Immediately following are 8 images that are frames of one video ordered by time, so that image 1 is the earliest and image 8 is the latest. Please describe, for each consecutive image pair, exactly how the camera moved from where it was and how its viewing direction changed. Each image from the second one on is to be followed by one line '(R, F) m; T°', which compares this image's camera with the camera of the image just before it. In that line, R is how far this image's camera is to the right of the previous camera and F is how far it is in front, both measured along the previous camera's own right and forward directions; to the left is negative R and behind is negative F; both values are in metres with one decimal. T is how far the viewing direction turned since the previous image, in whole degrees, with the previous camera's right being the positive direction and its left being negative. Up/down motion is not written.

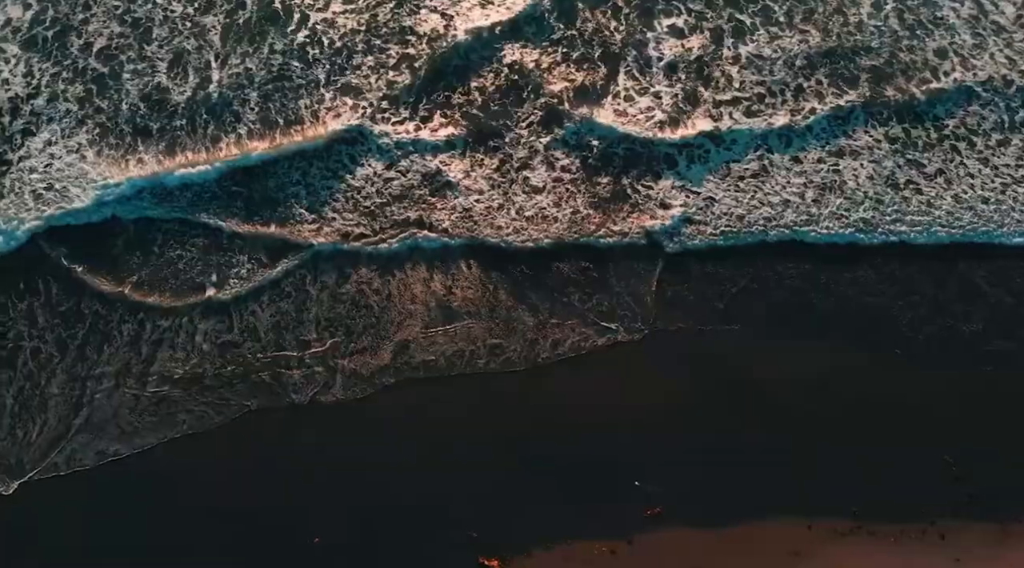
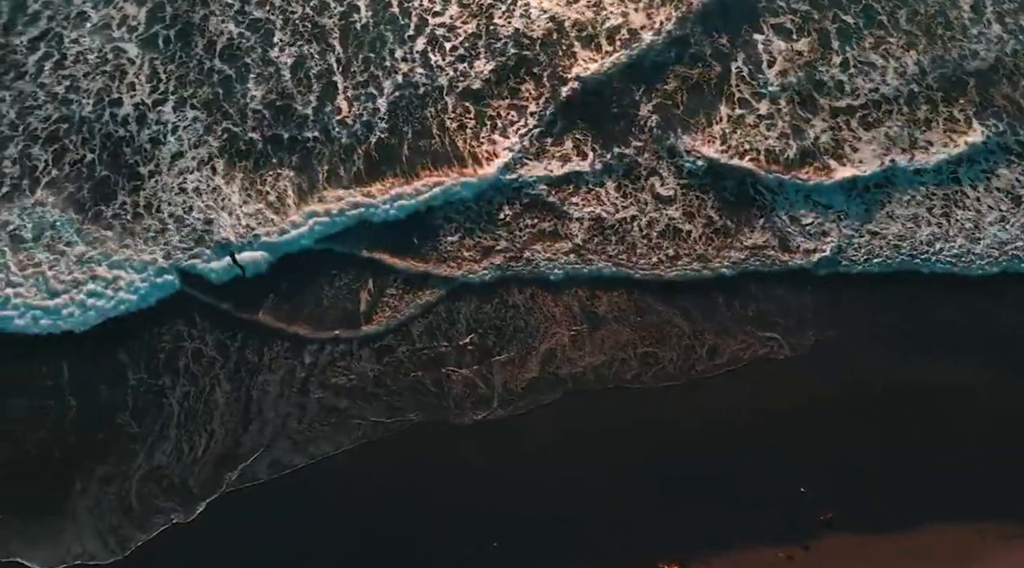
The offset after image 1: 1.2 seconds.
(-1.3, +0.2) m; +1°
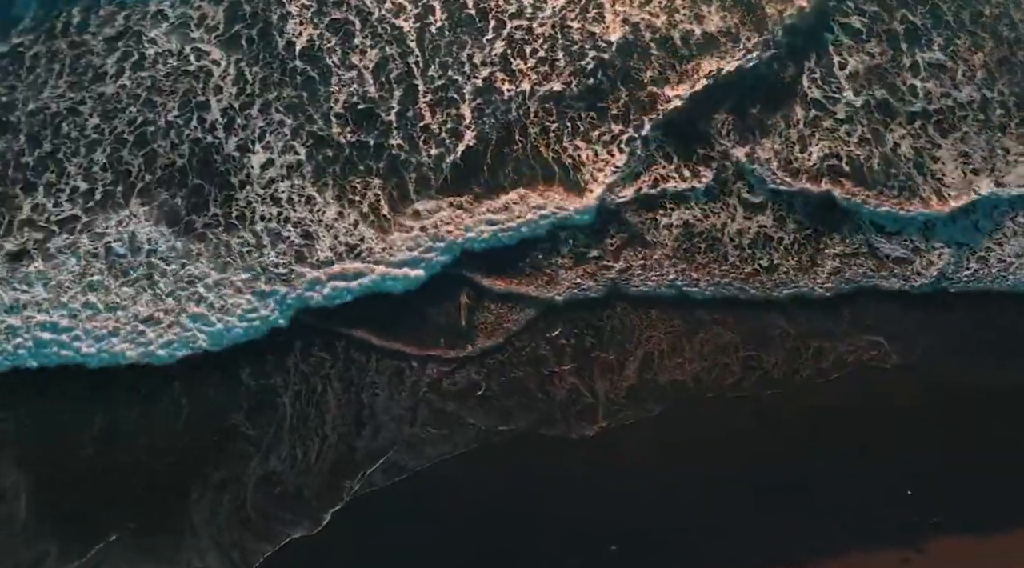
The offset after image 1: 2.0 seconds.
(-0.9, +0.1) m; +1°
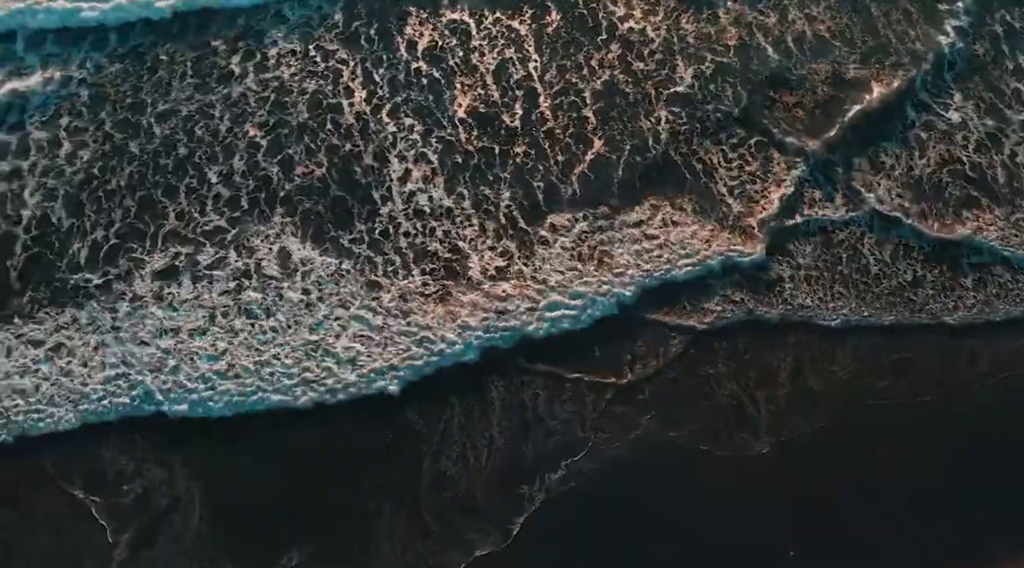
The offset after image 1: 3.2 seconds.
(-1.3, +0.1) m; +1°
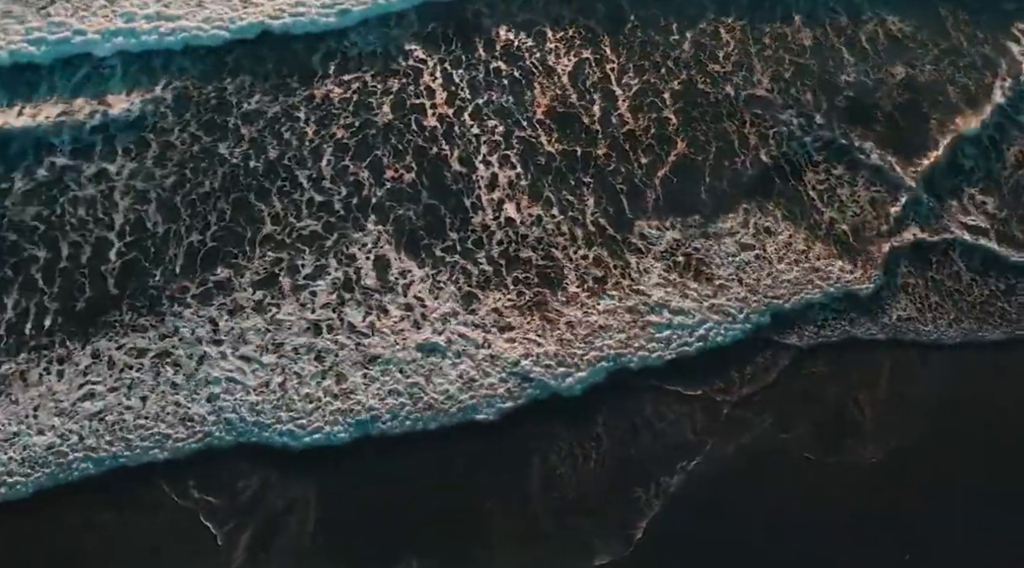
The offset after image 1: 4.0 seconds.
(-0.8, +0.1) m; +1°
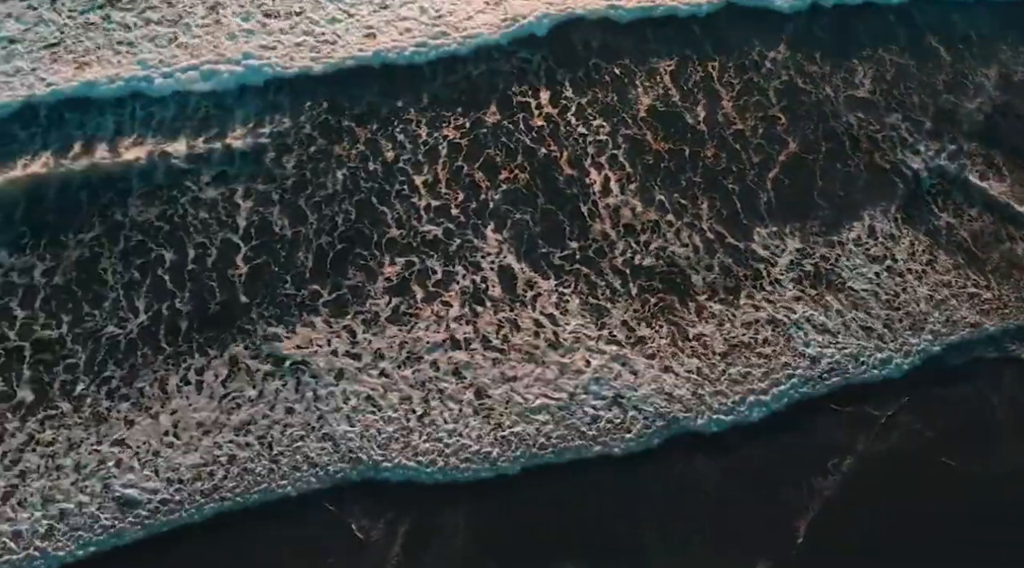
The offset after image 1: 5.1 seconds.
(-1.0, +0.2) m; +1°
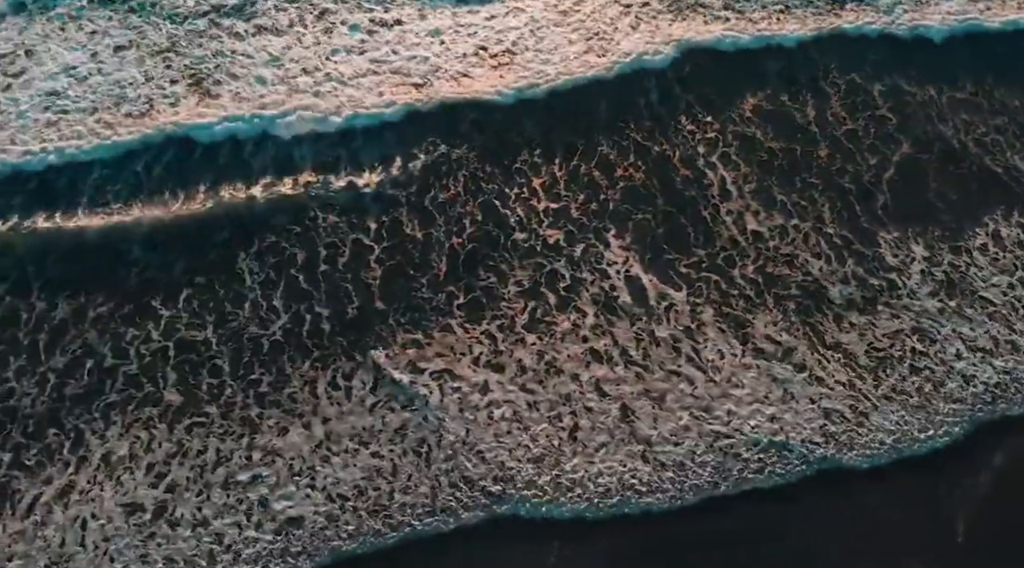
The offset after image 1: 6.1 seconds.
(-1.1, +0.3) m; +2°
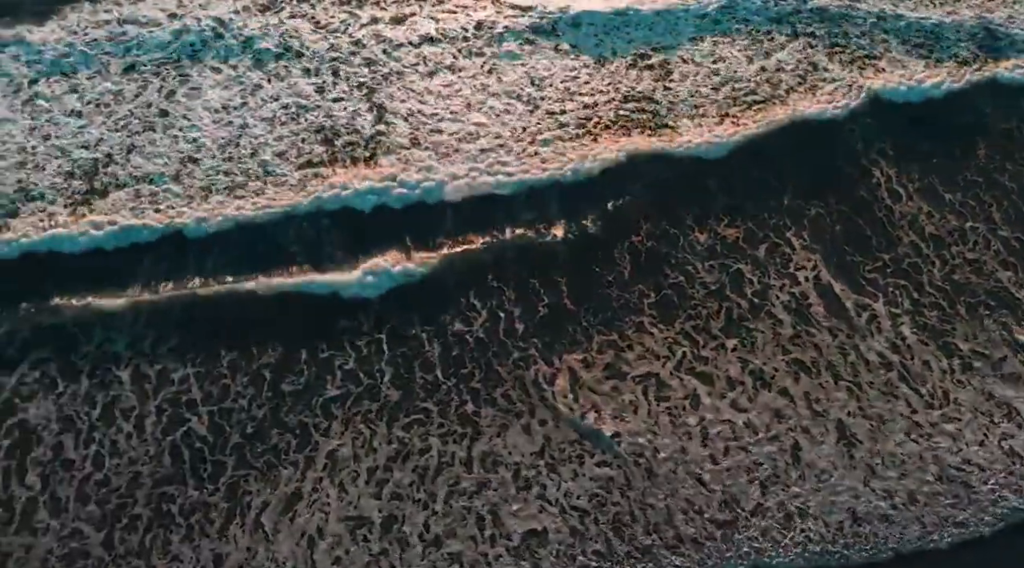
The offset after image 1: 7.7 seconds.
(-1.4, +0.4) m; +2°
